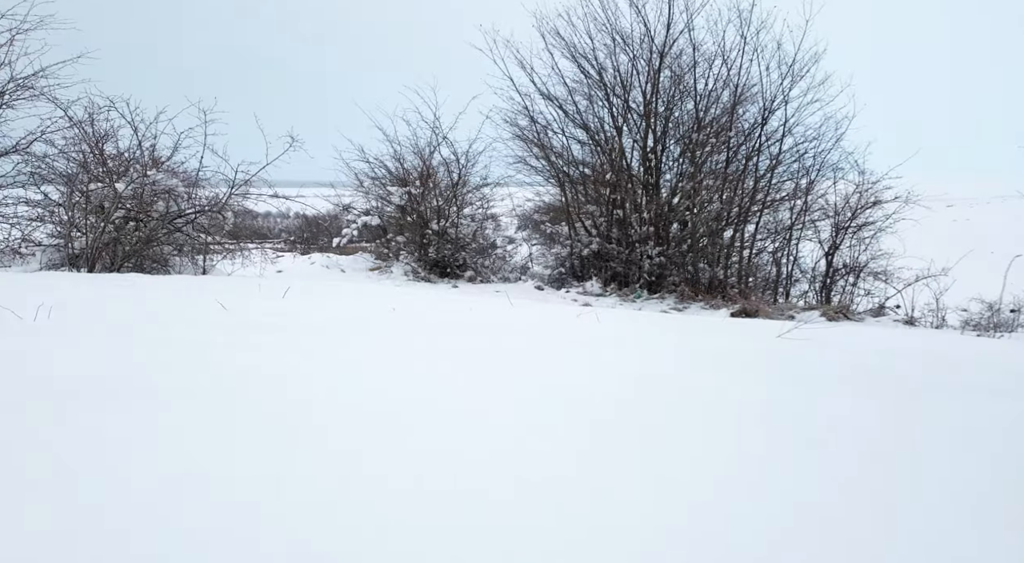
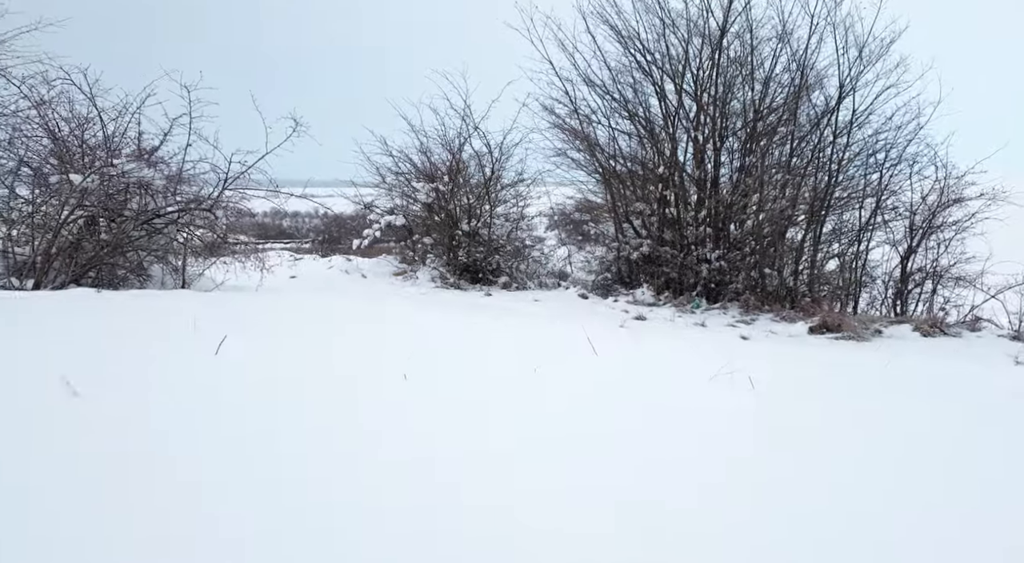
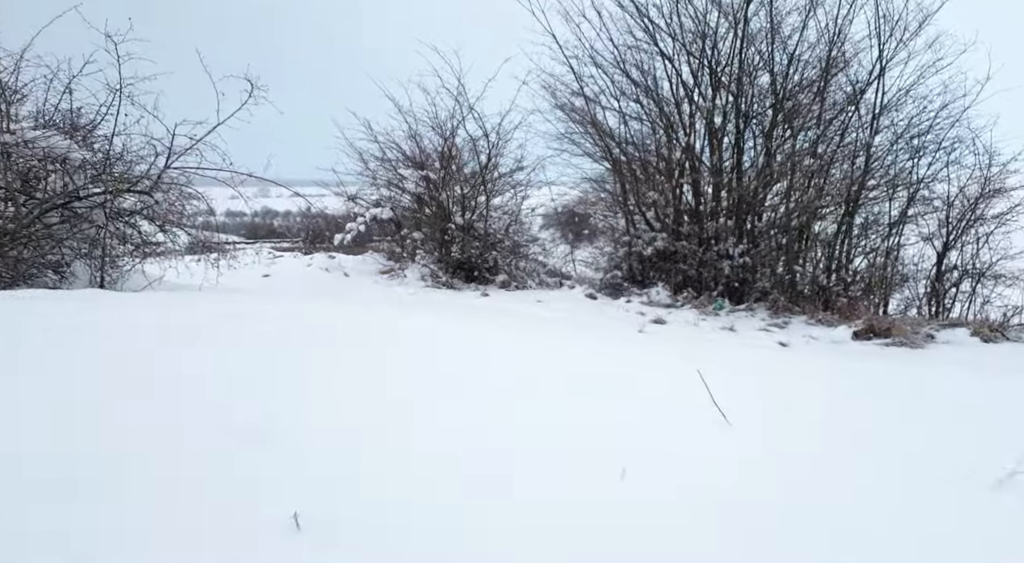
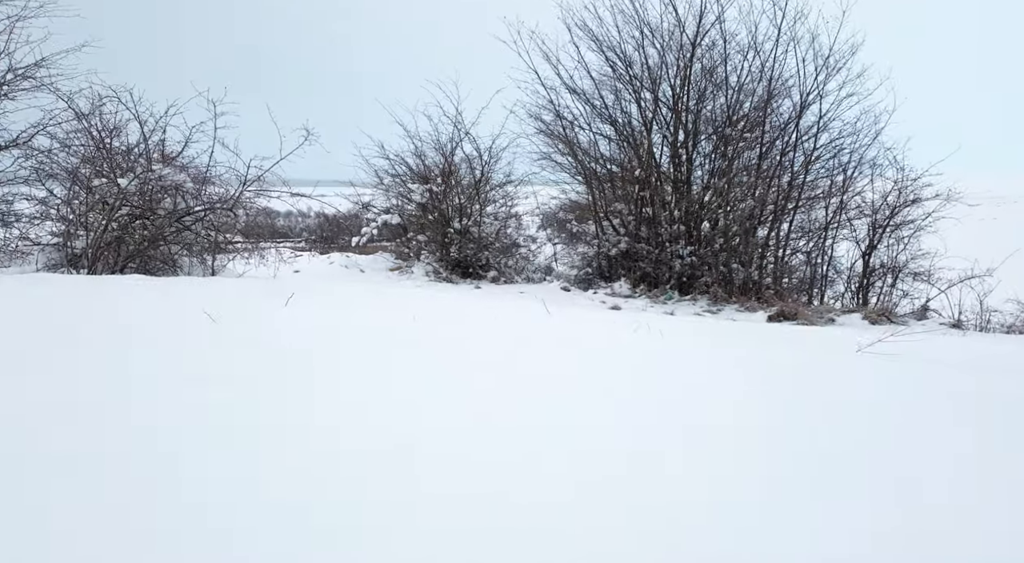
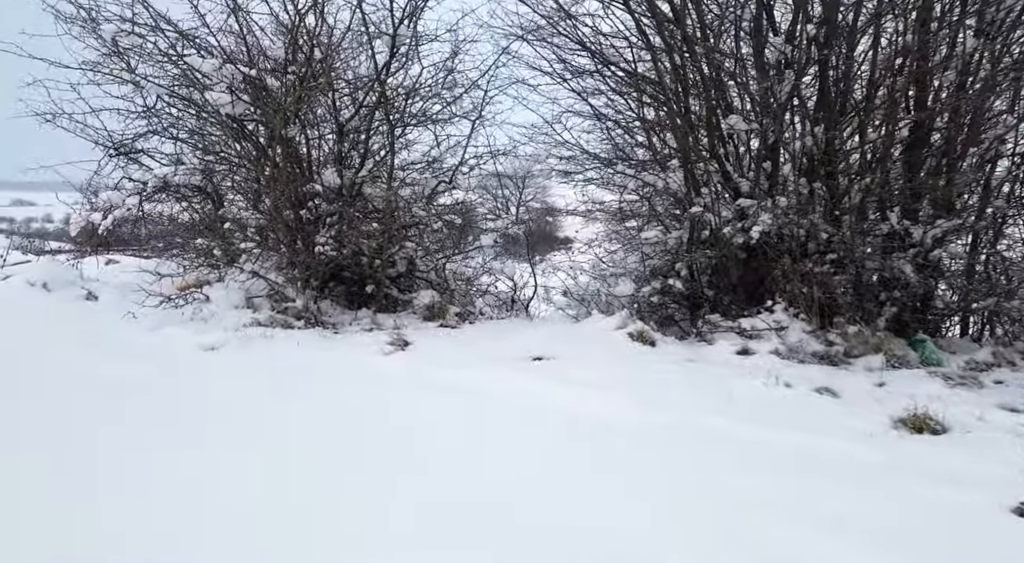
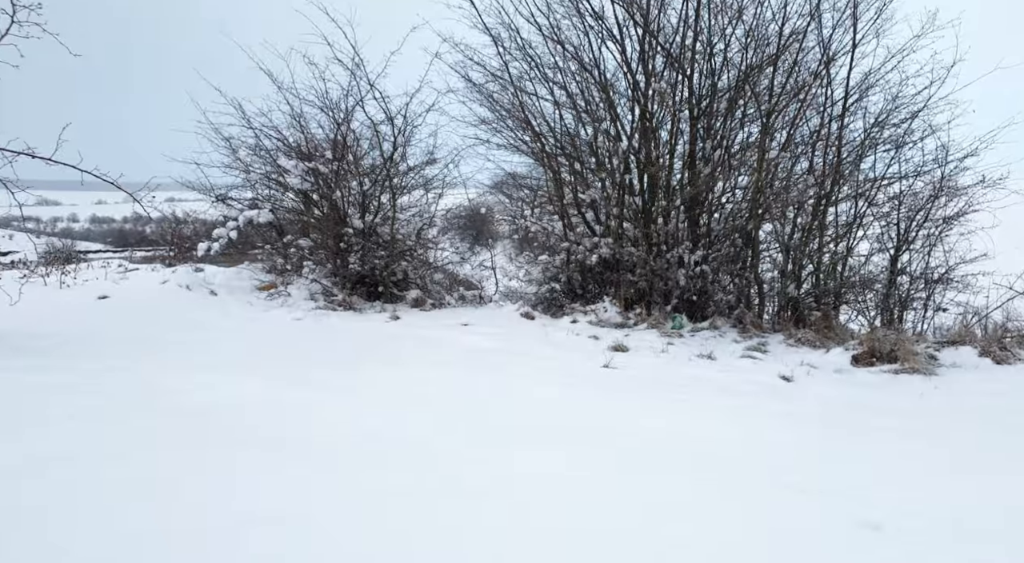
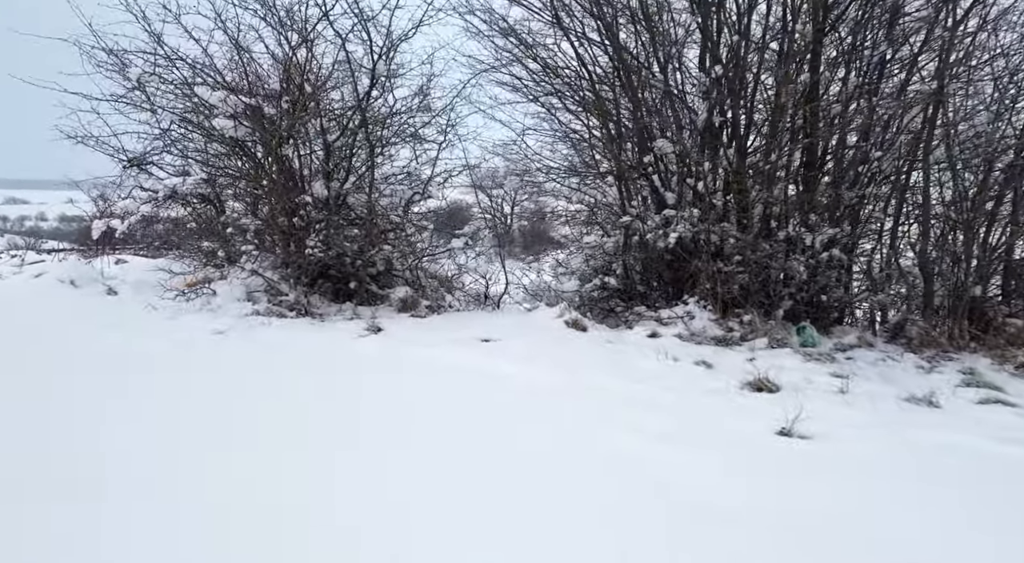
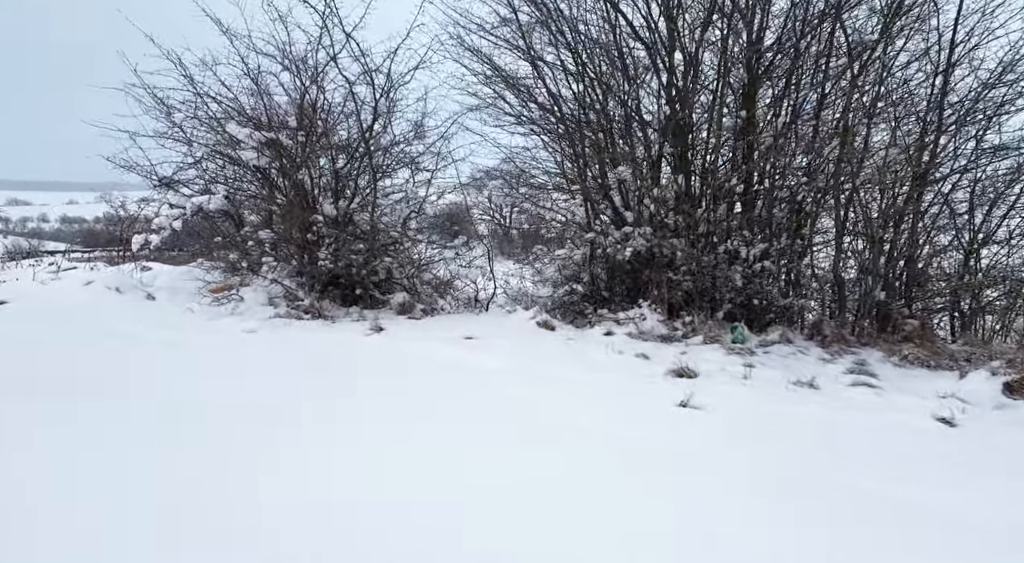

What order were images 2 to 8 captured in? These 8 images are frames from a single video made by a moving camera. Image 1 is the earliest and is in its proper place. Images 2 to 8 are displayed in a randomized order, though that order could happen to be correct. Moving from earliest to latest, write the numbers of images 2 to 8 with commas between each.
4, 2, 3, 6, 8, 7, 5
